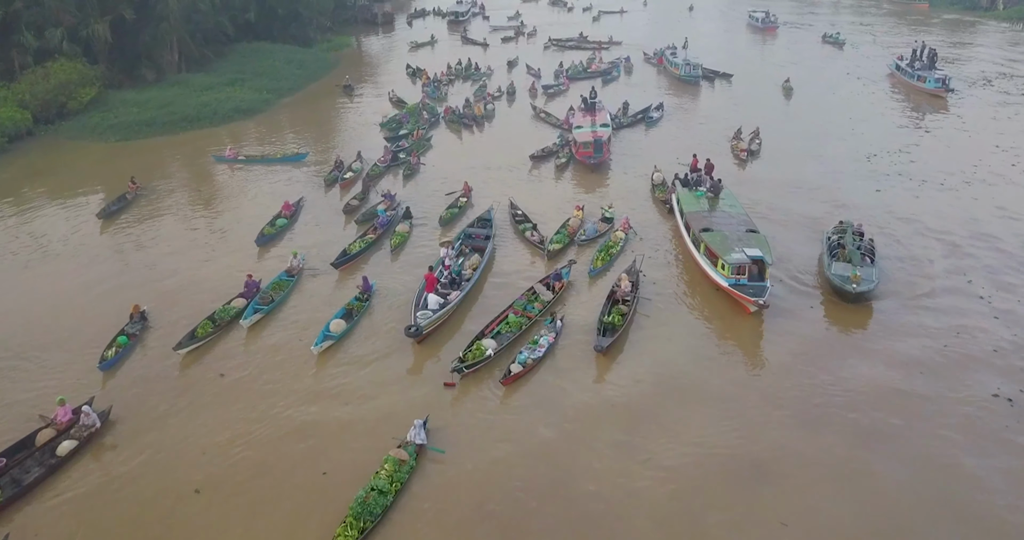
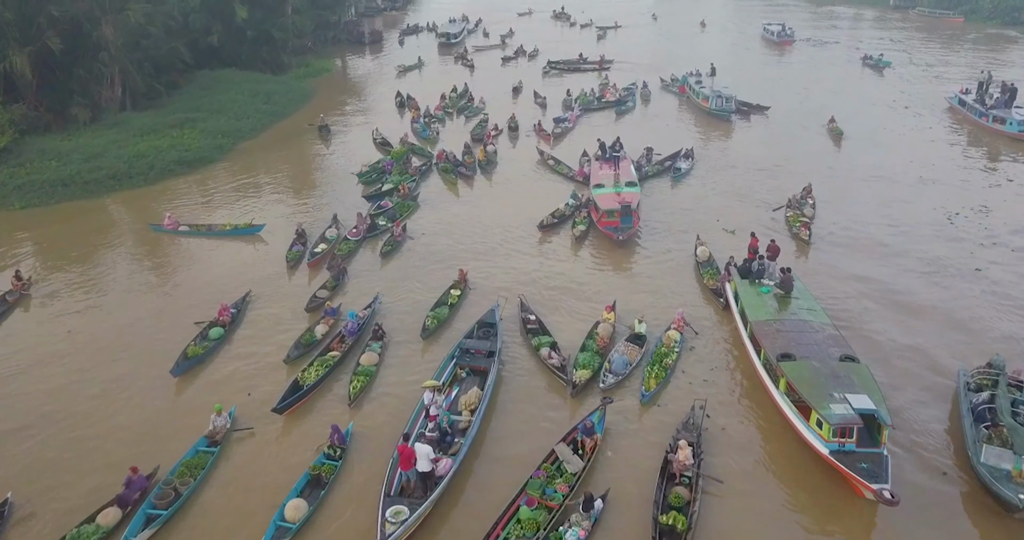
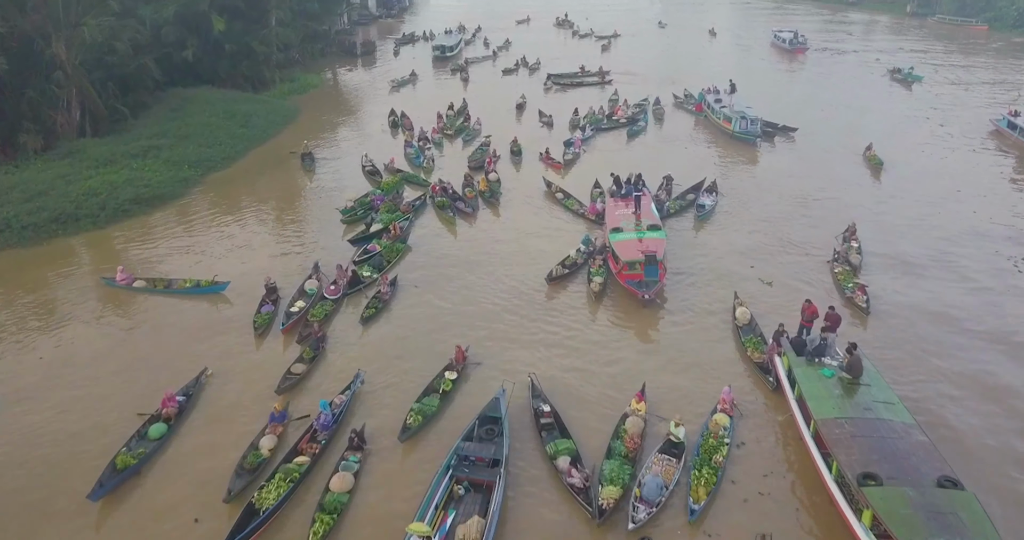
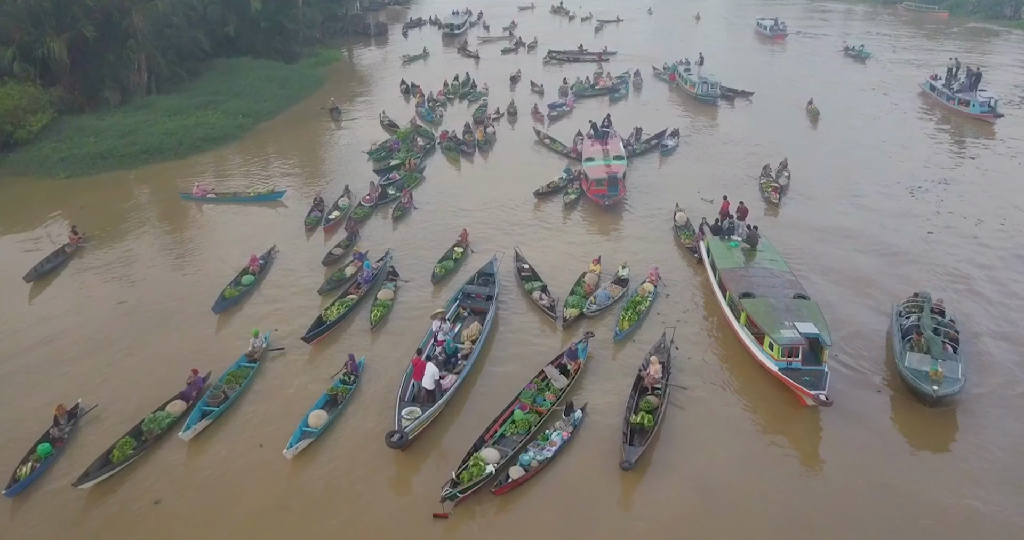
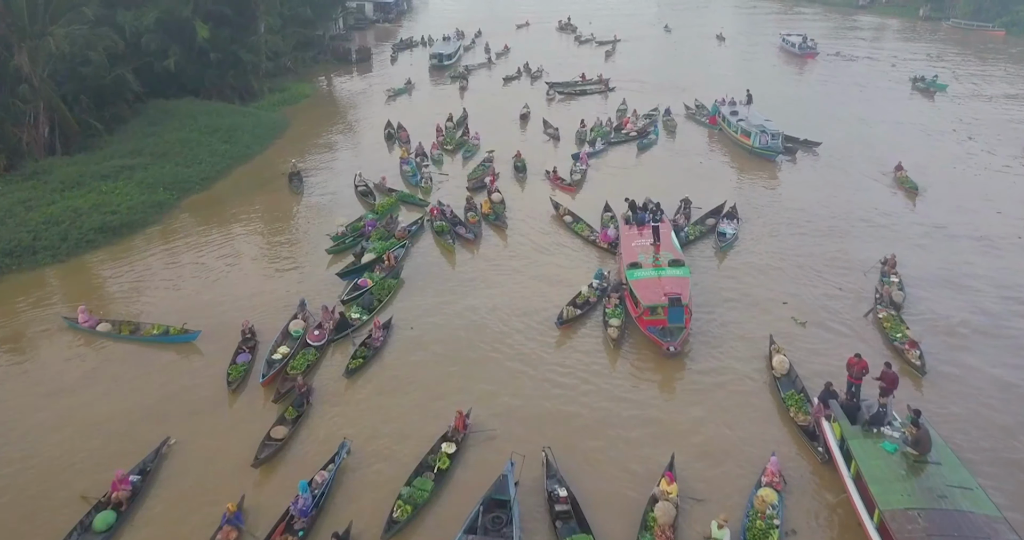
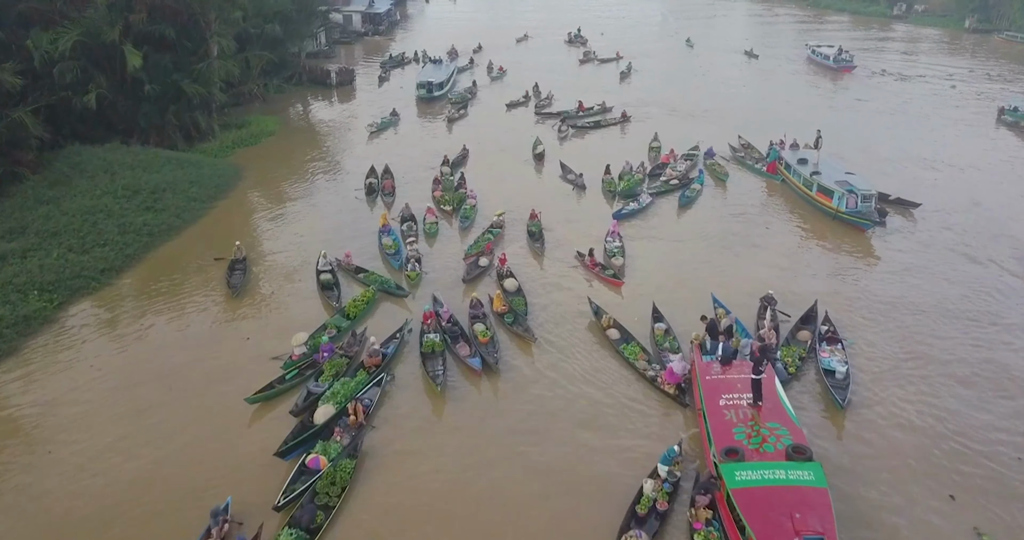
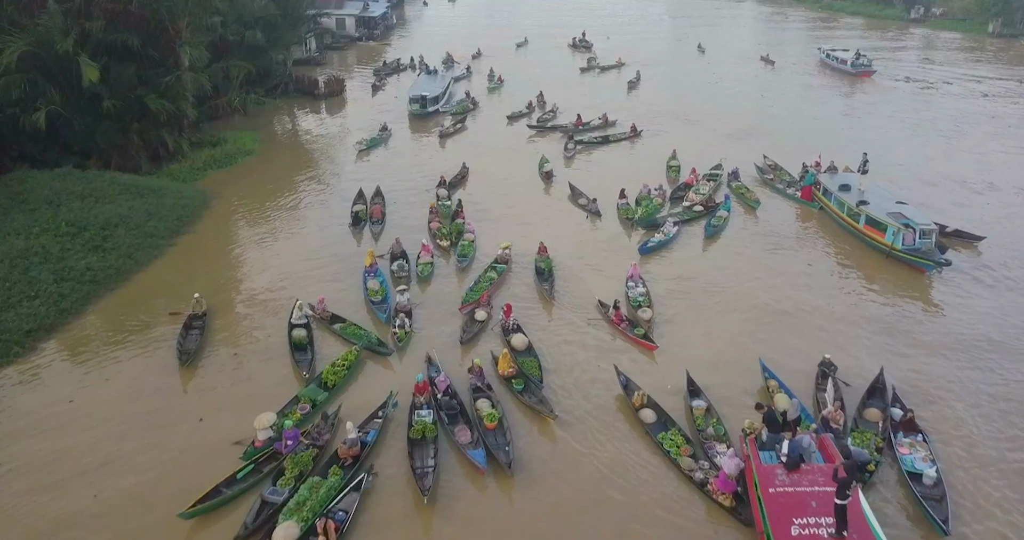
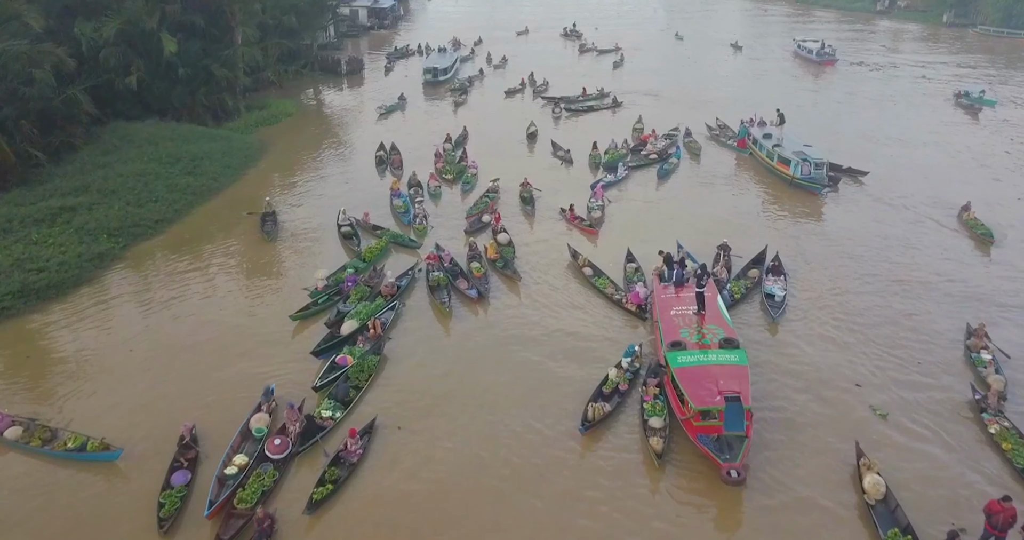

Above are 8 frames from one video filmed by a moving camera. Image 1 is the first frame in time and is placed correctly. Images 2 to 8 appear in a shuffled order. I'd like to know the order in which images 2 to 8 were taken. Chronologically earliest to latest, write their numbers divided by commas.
4, 2, 3, 5, 8, 6, 7
